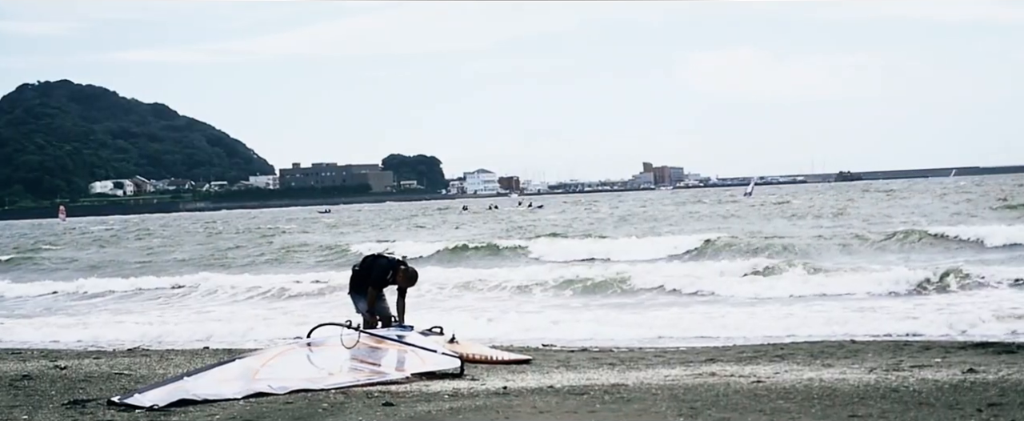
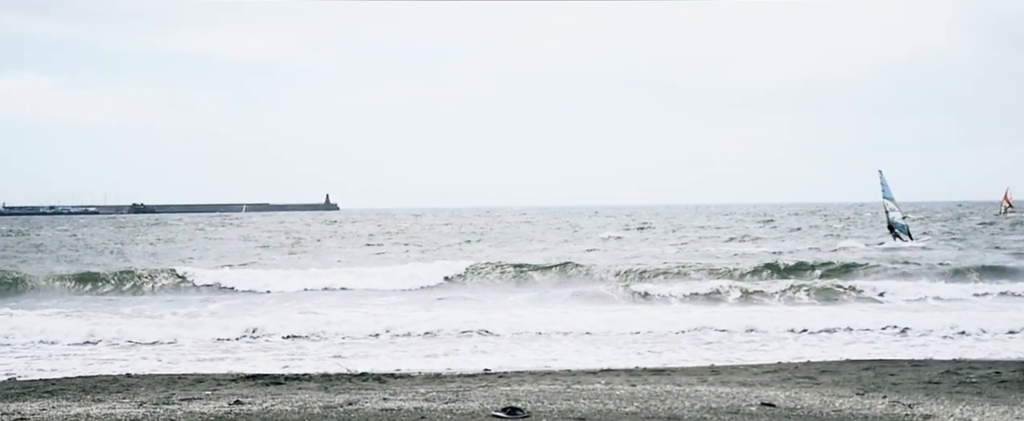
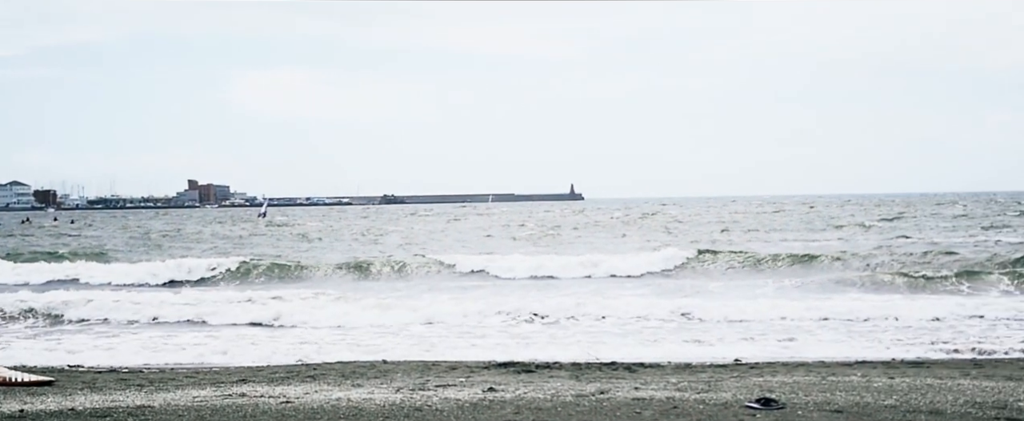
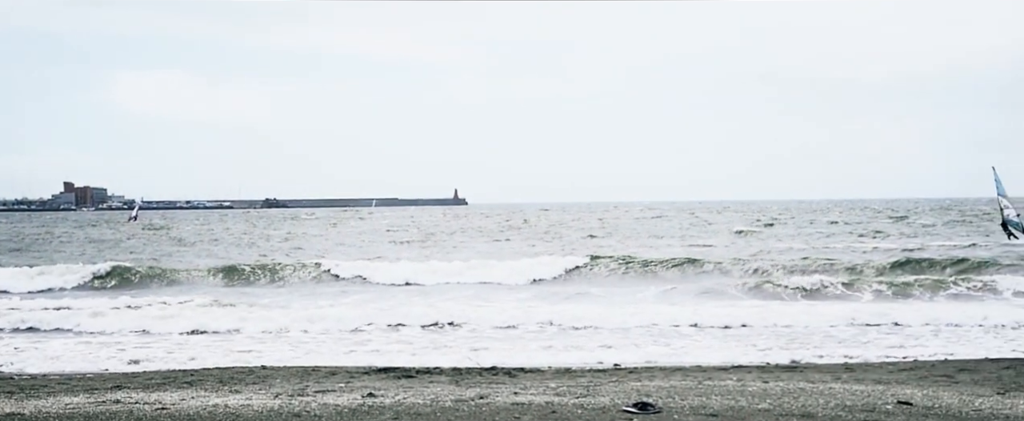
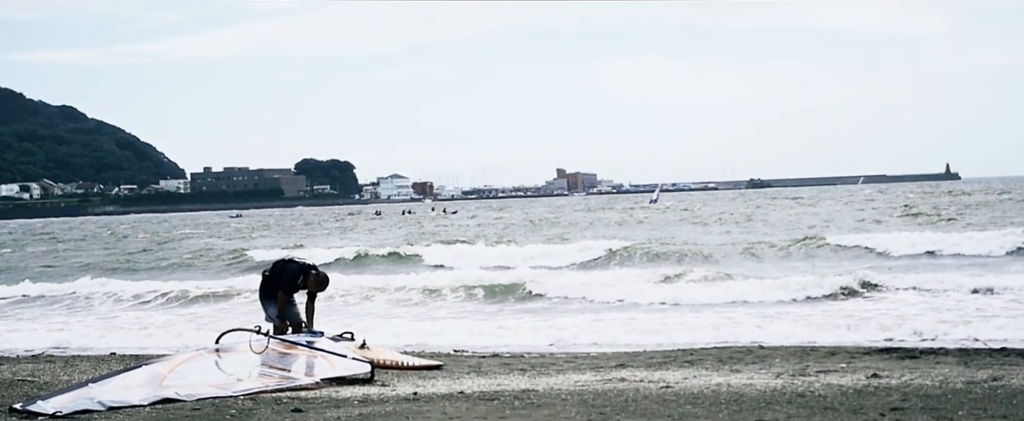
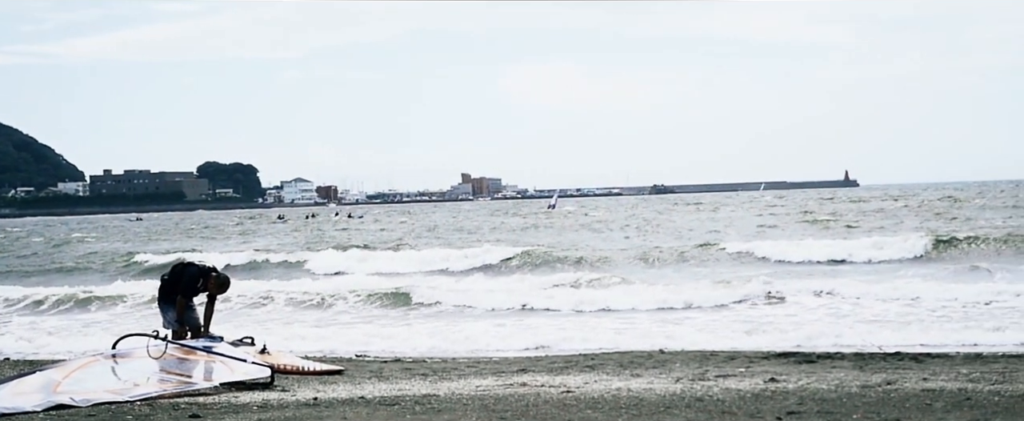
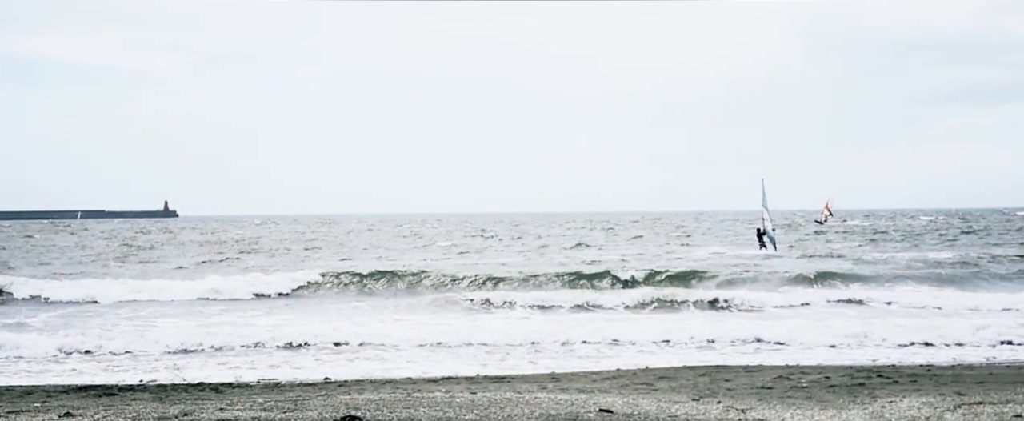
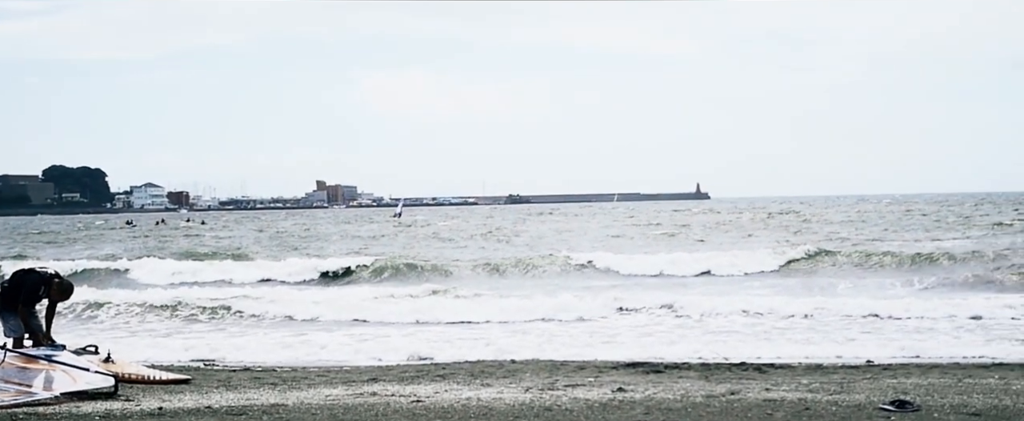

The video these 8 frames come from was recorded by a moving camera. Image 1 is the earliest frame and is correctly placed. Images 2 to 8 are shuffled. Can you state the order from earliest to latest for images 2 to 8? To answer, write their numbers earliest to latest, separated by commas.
5, 6, 8, 3, 4, 2, 7
